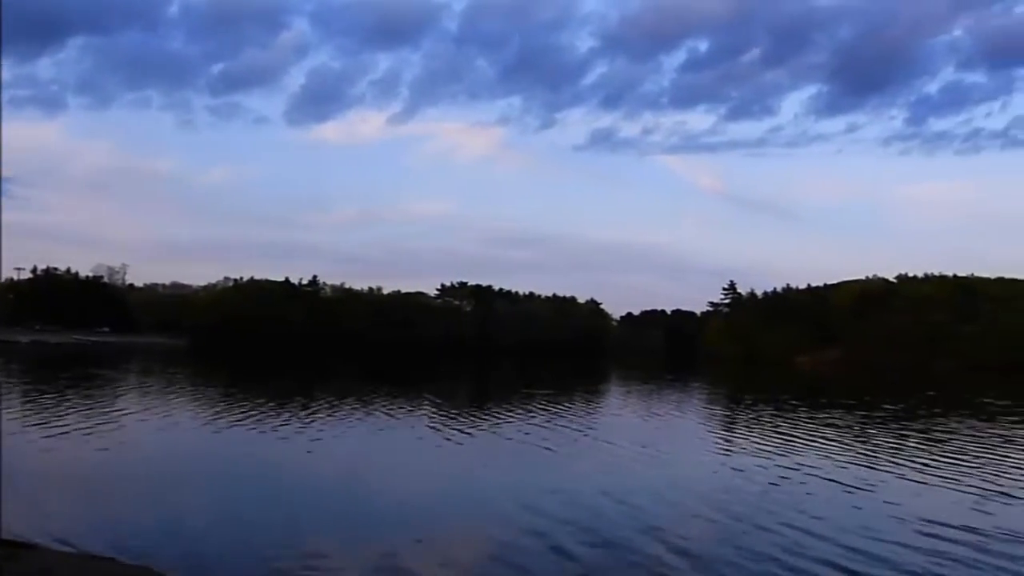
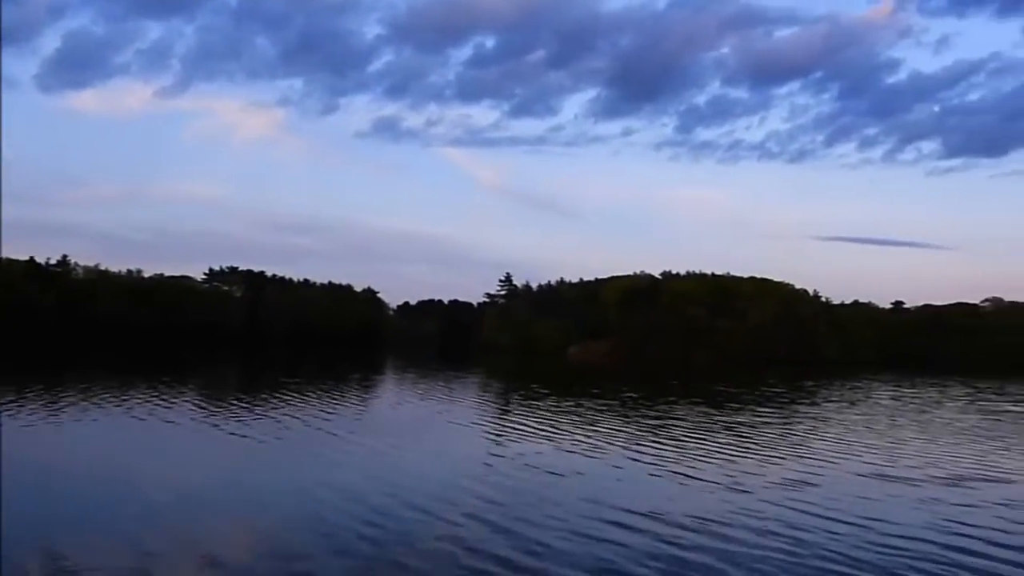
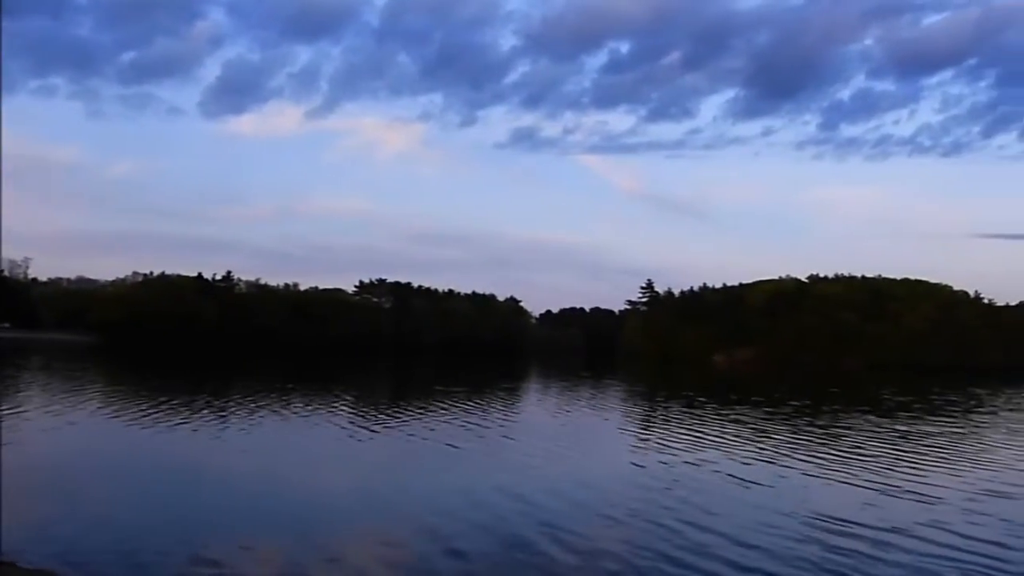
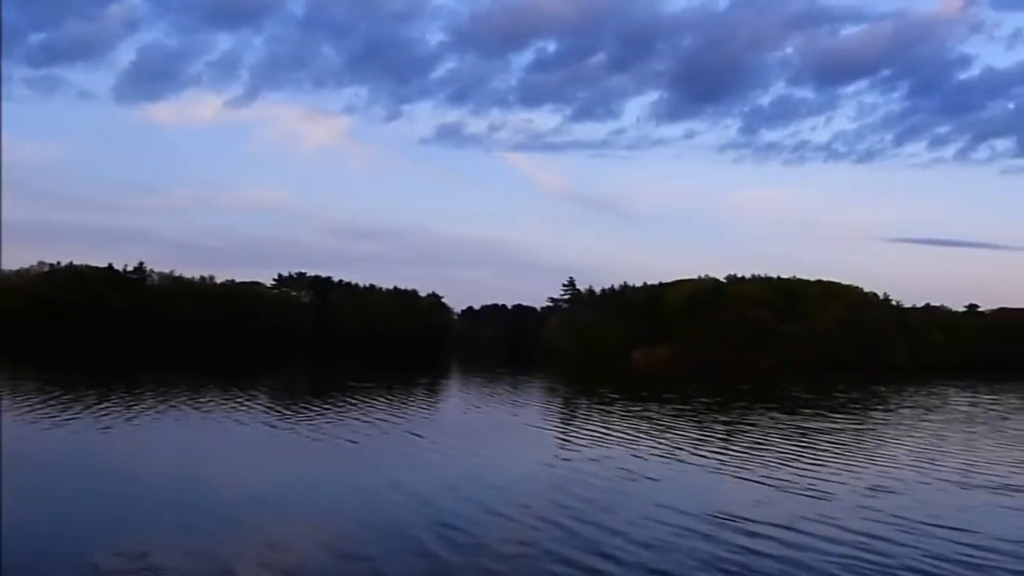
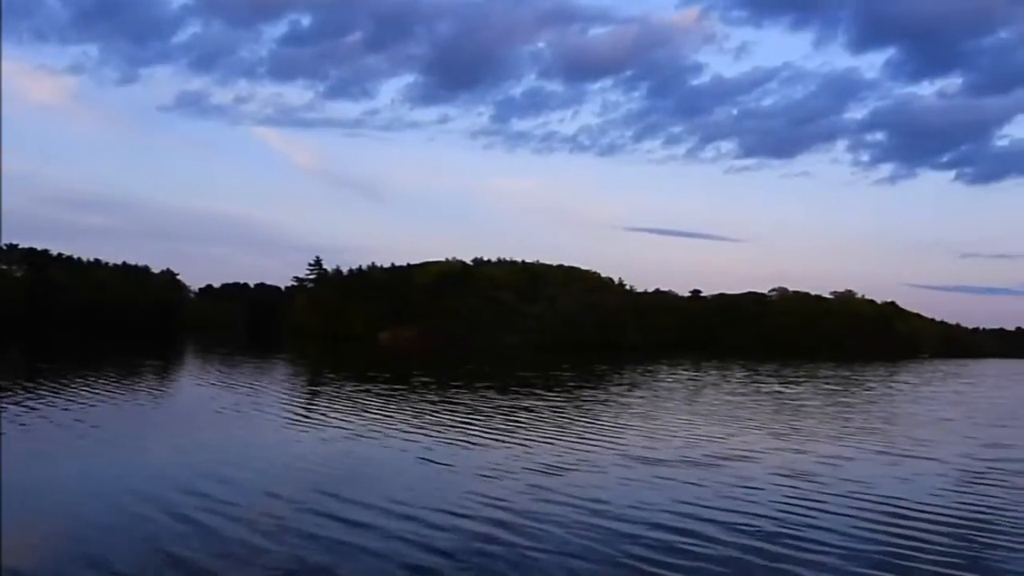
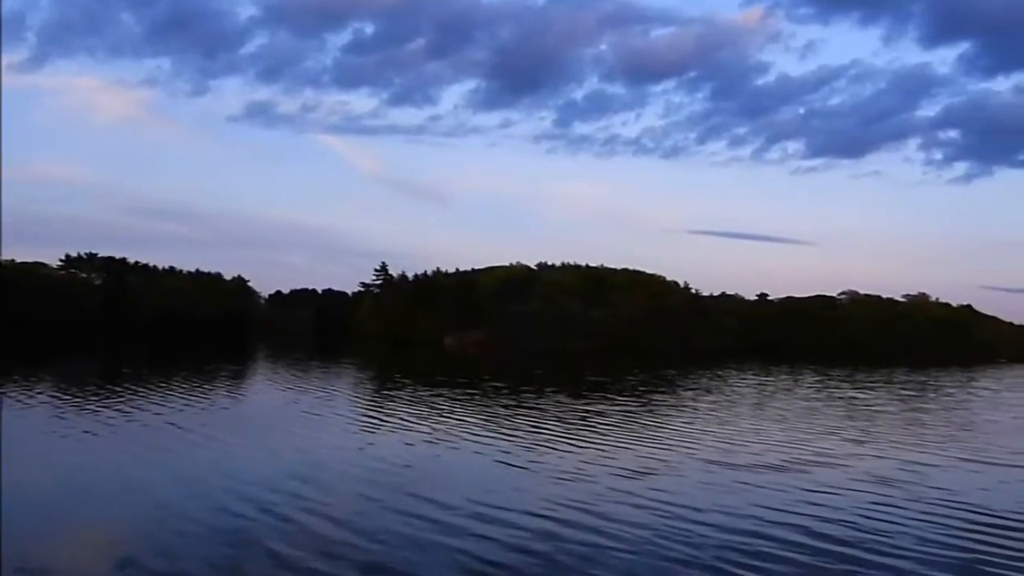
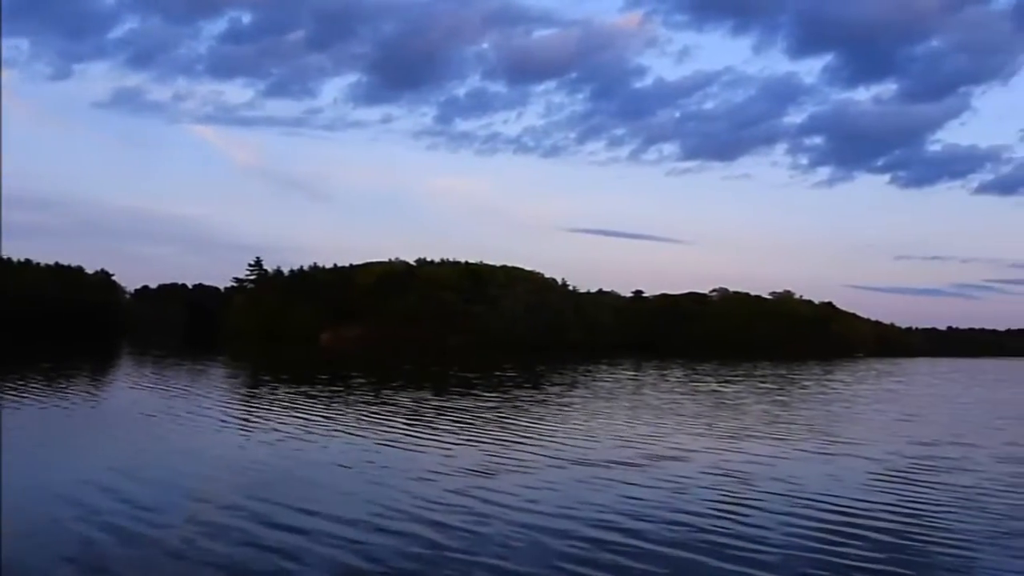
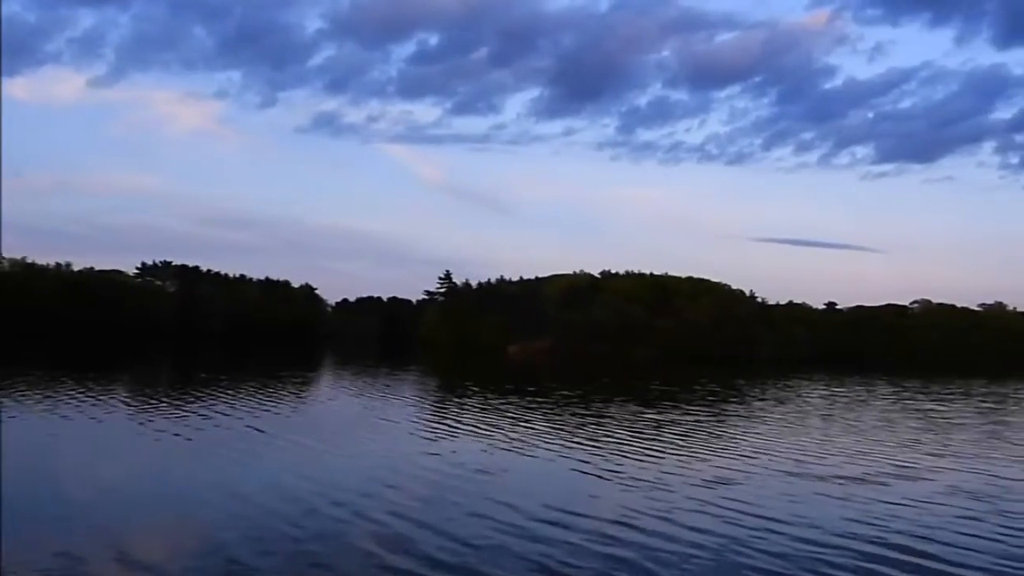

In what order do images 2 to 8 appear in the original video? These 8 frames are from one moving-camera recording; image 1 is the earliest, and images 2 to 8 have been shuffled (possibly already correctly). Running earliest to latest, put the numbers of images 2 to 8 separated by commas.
3, 4, 2, 8, 6, 5, 7
